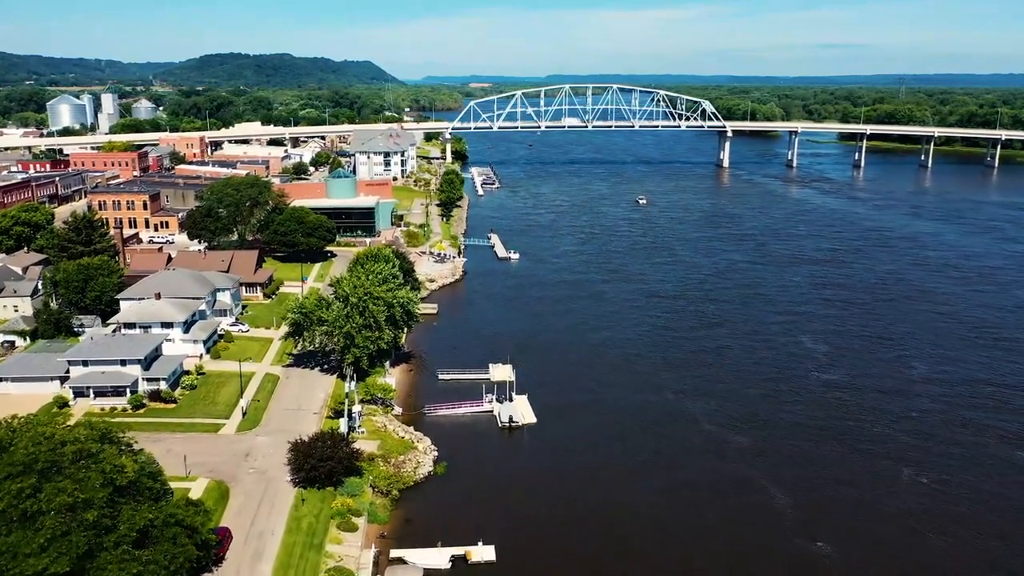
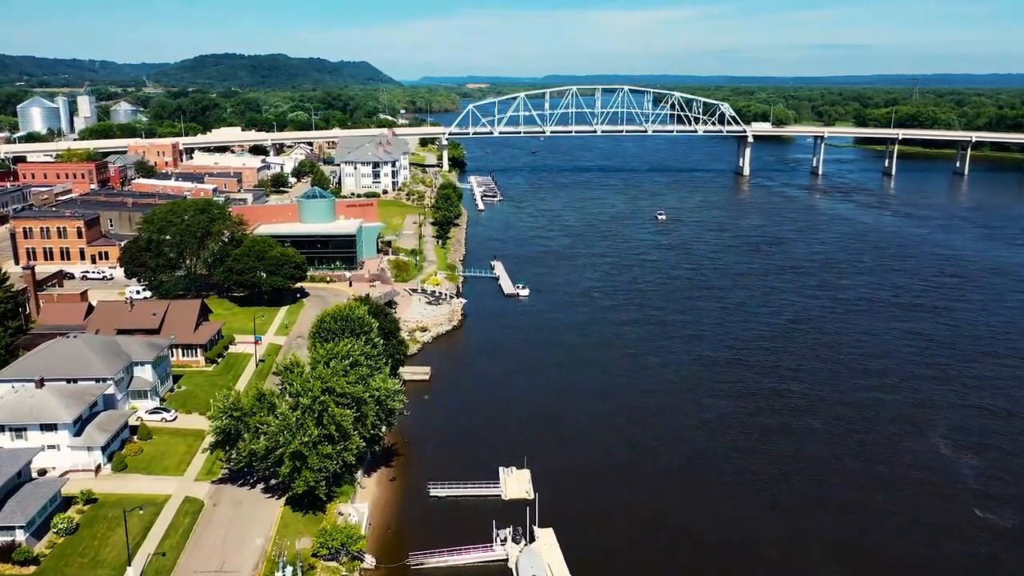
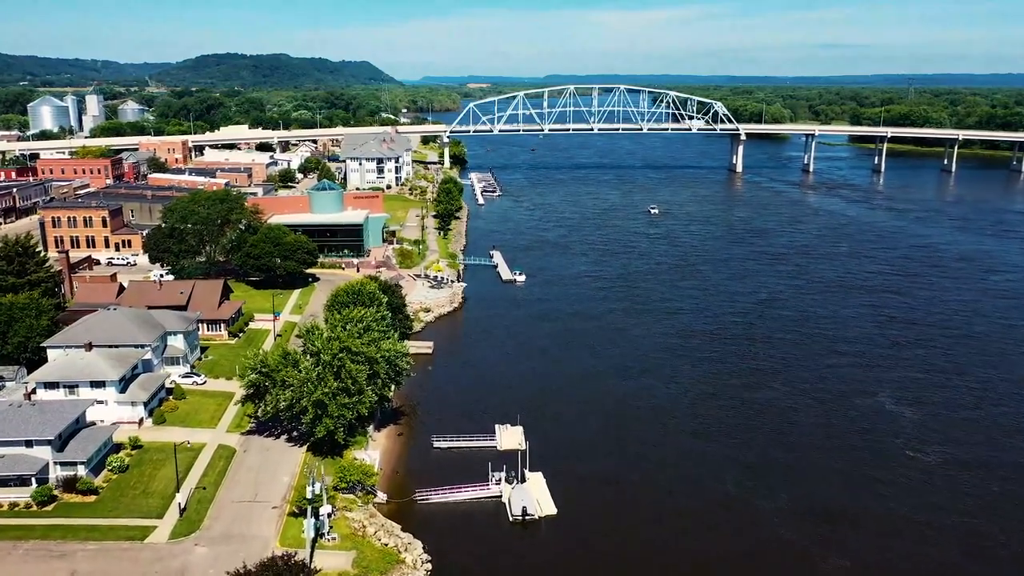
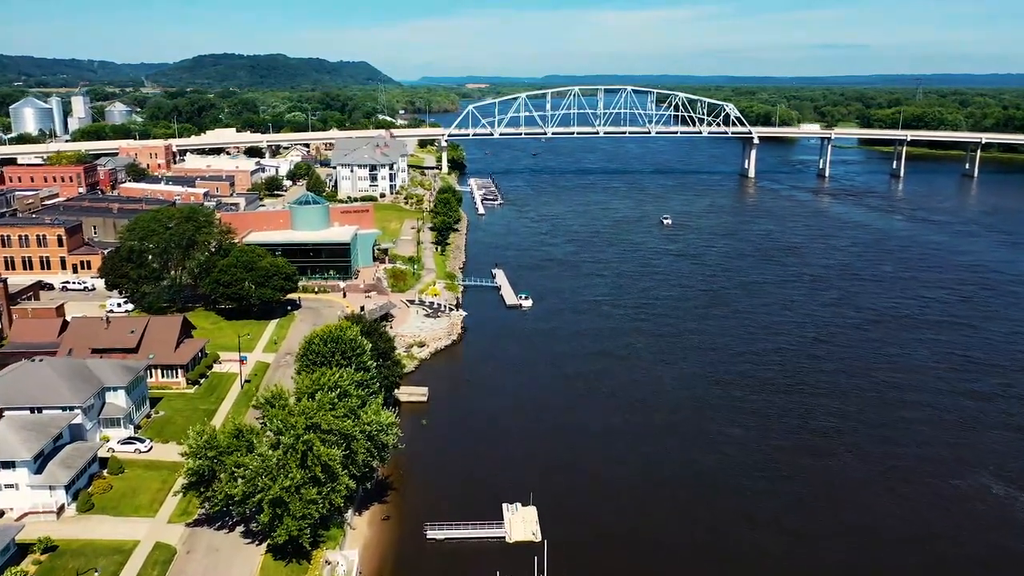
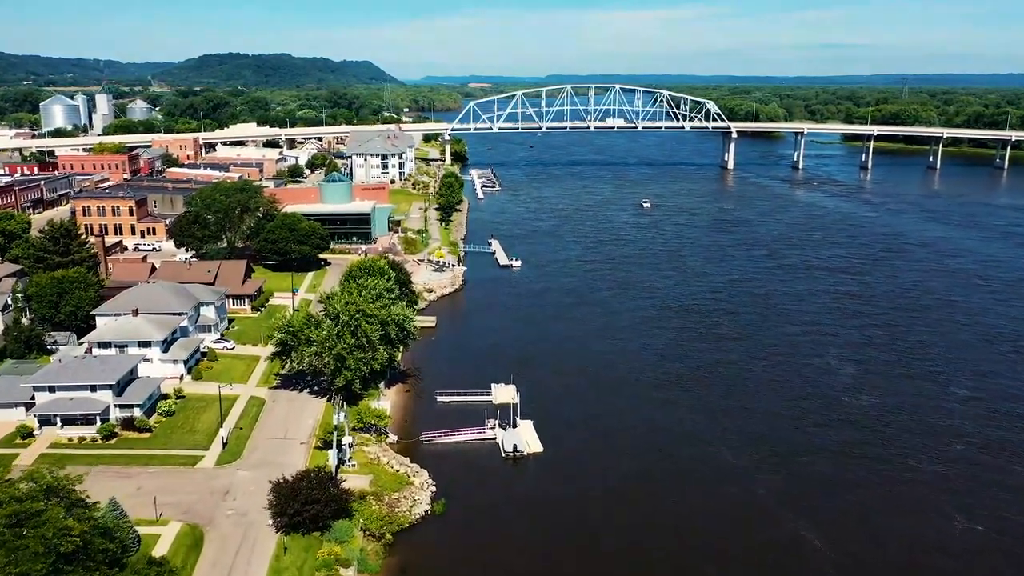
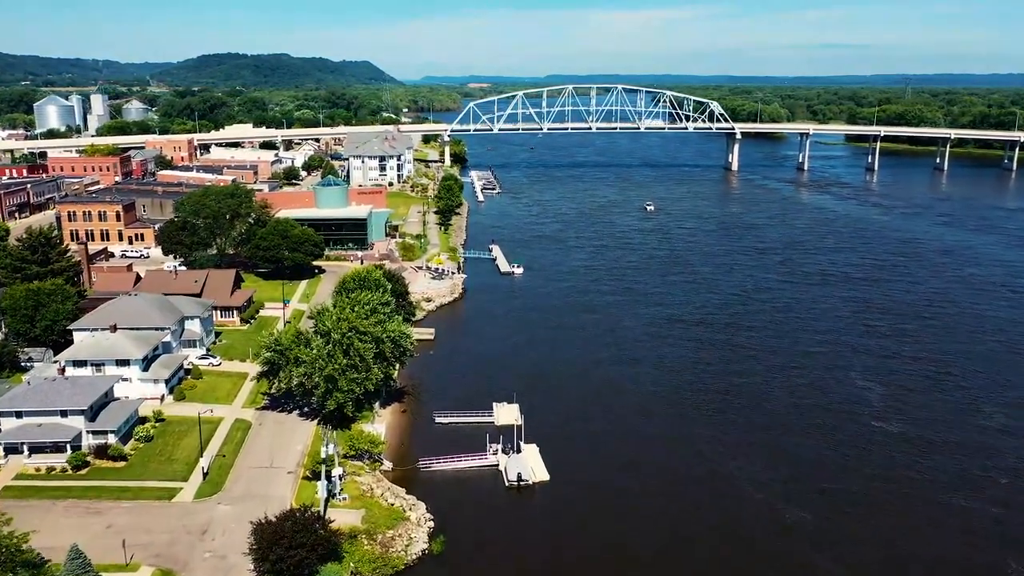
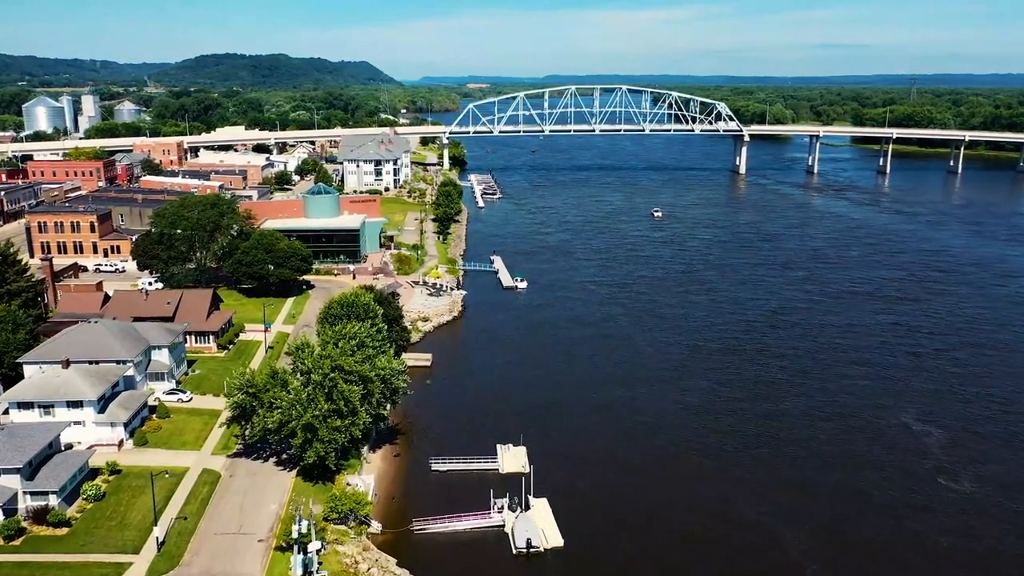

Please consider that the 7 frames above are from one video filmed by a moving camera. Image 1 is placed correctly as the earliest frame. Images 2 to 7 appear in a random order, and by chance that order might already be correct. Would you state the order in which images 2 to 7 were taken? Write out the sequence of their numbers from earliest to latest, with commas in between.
5, 6, 3, 7, 2, 4
